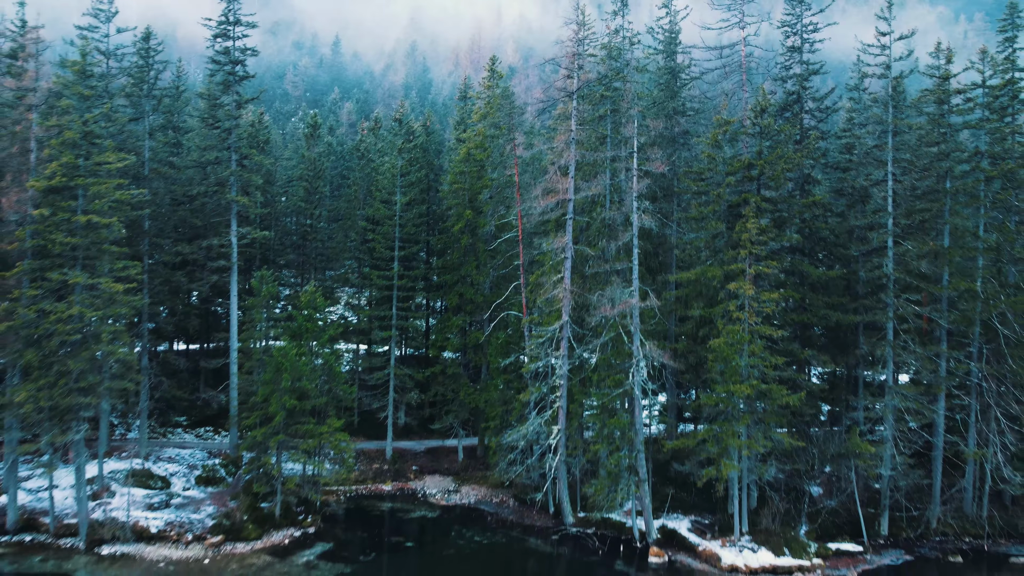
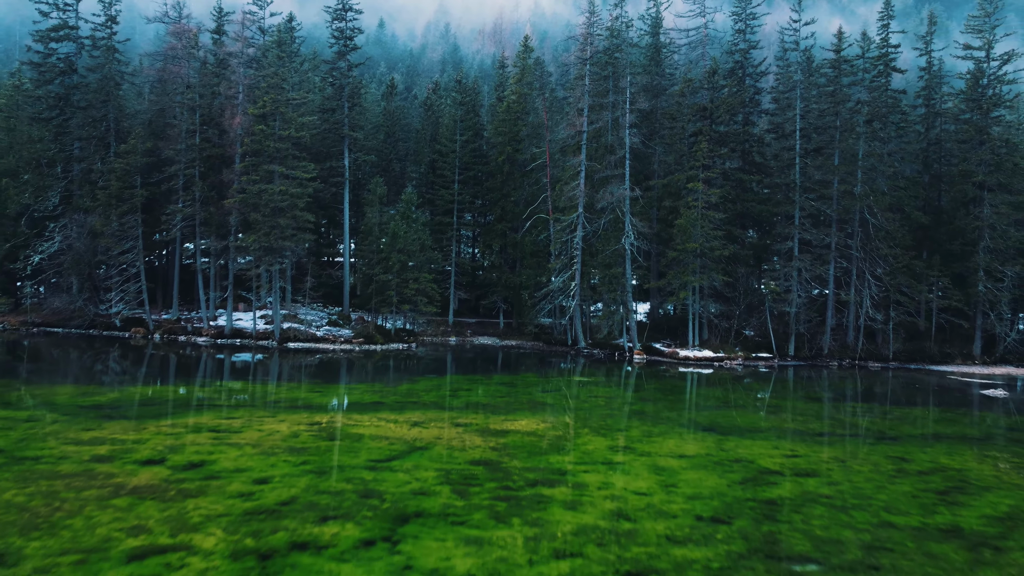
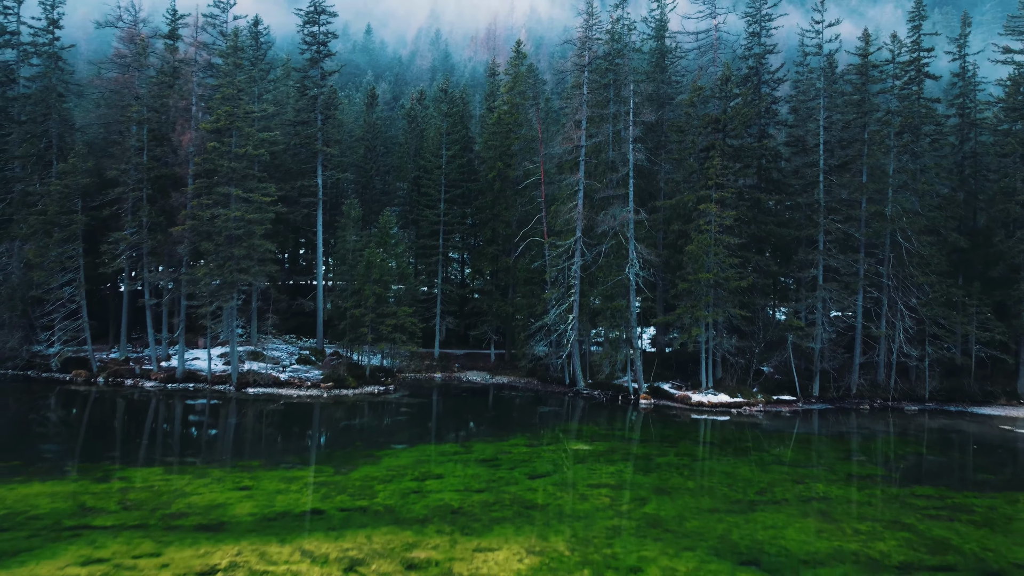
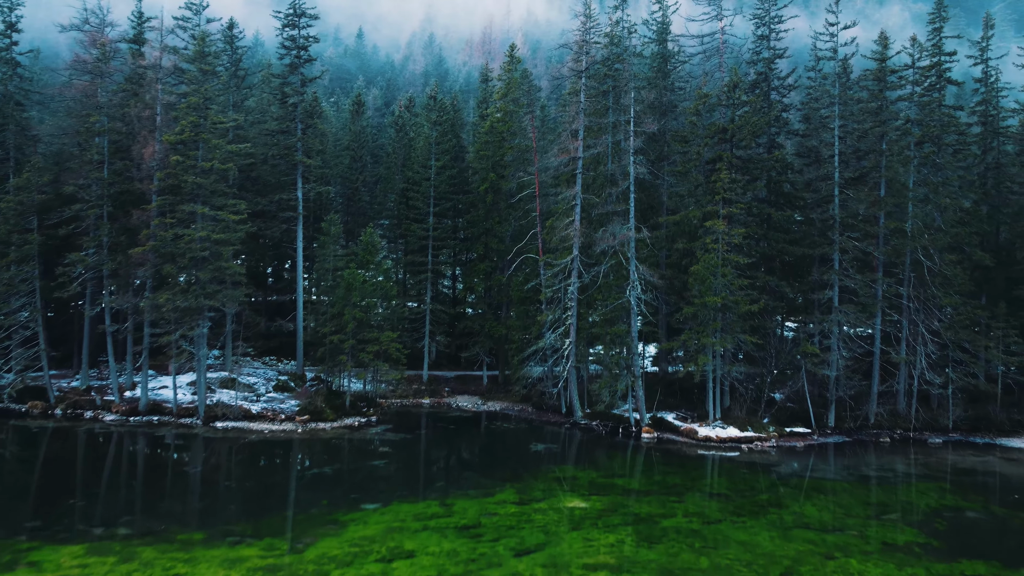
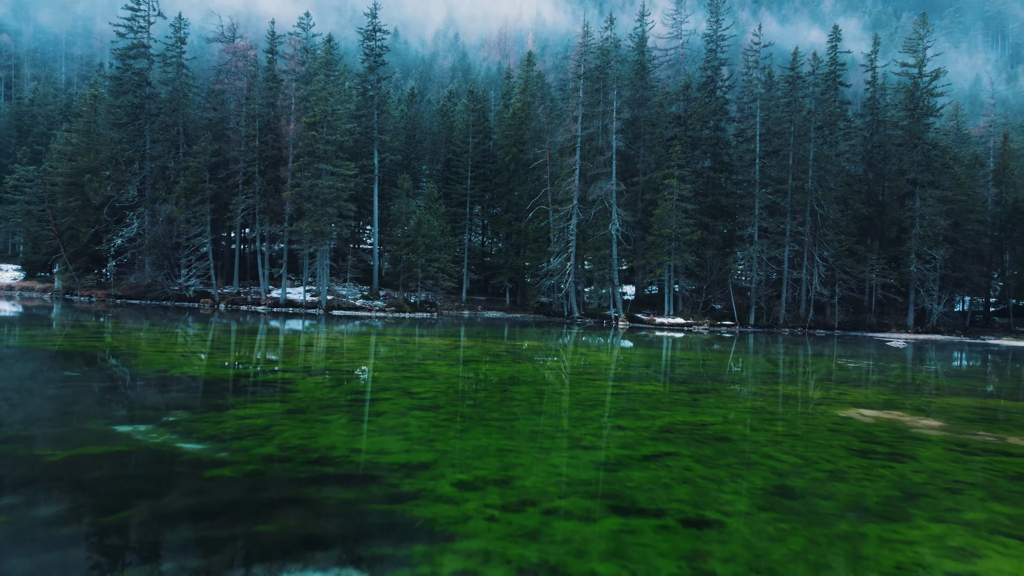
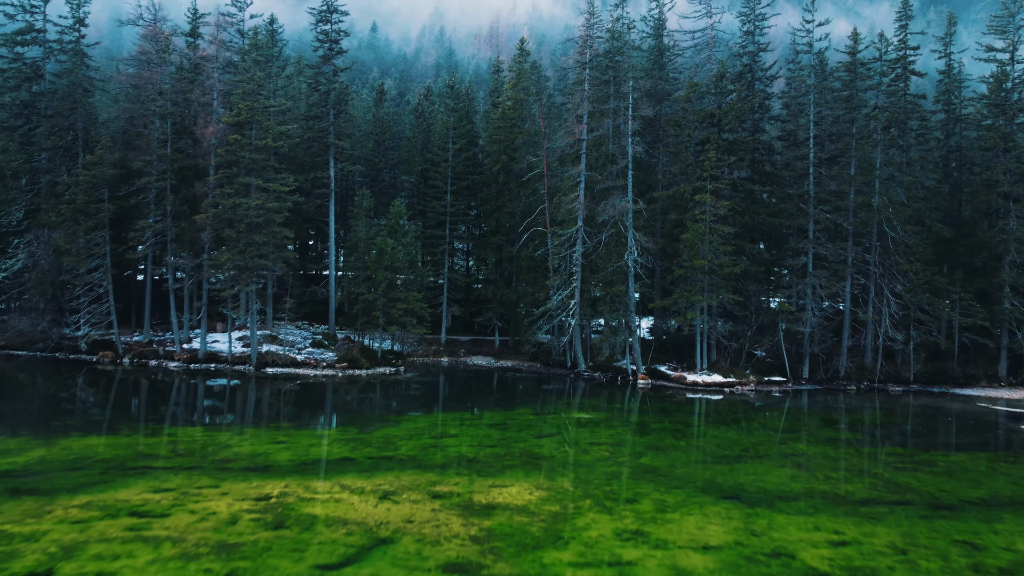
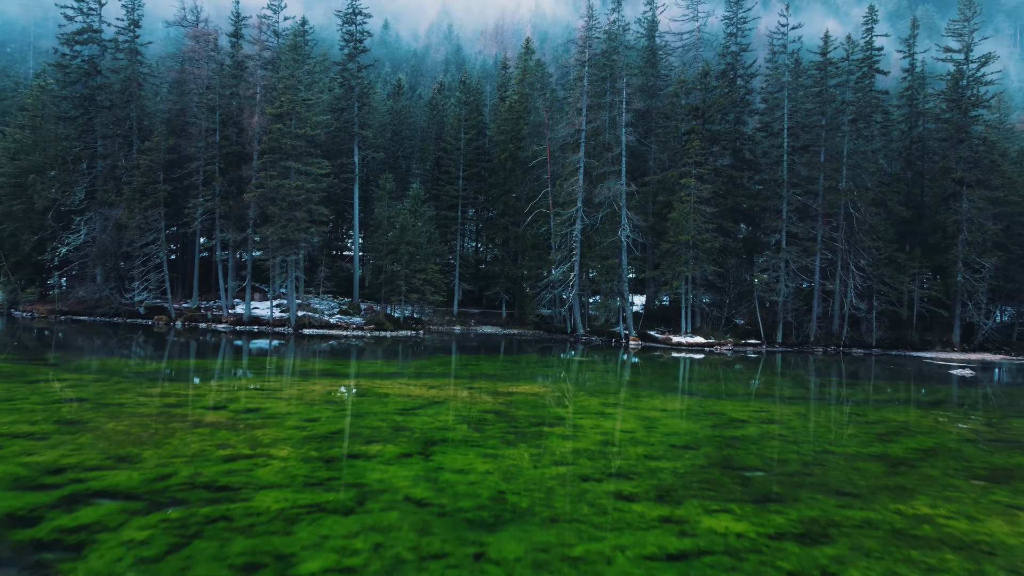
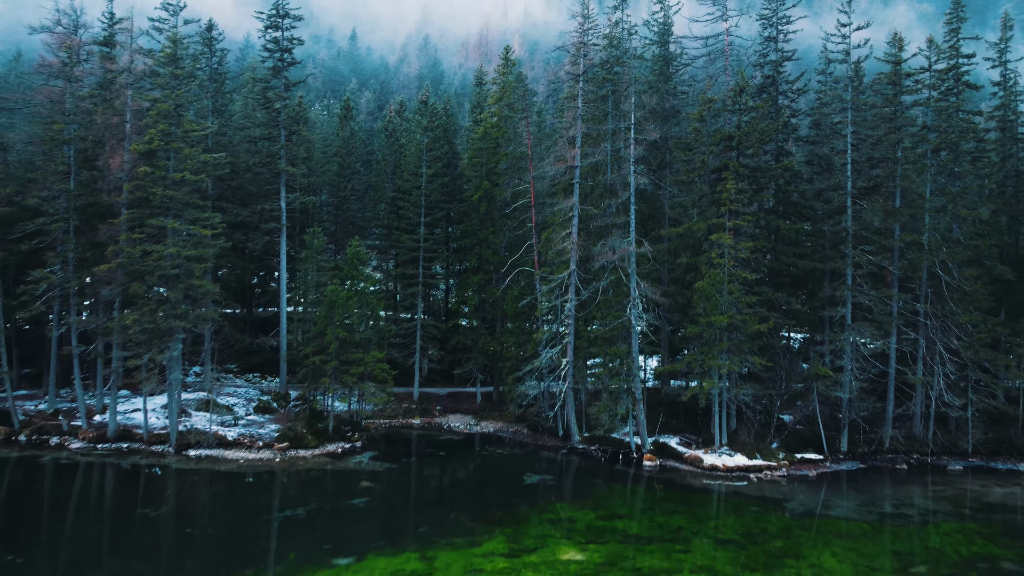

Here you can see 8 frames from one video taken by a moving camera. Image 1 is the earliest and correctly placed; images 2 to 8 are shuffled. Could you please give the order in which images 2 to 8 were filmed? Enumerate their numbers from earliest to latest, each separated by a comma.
8, 4, 3, 6, 2, 7, 5
